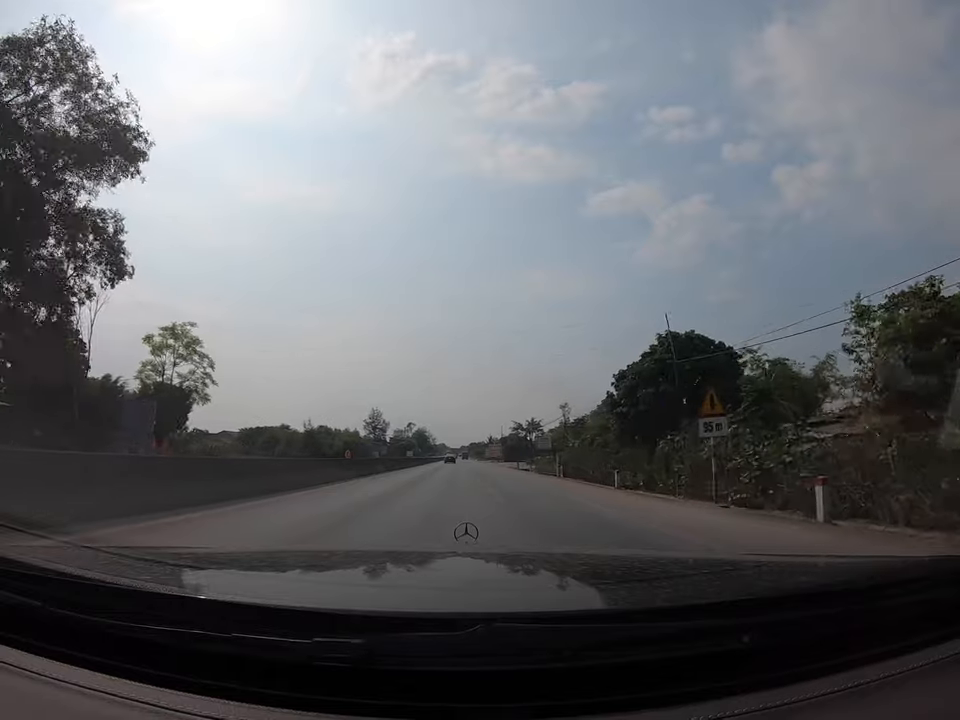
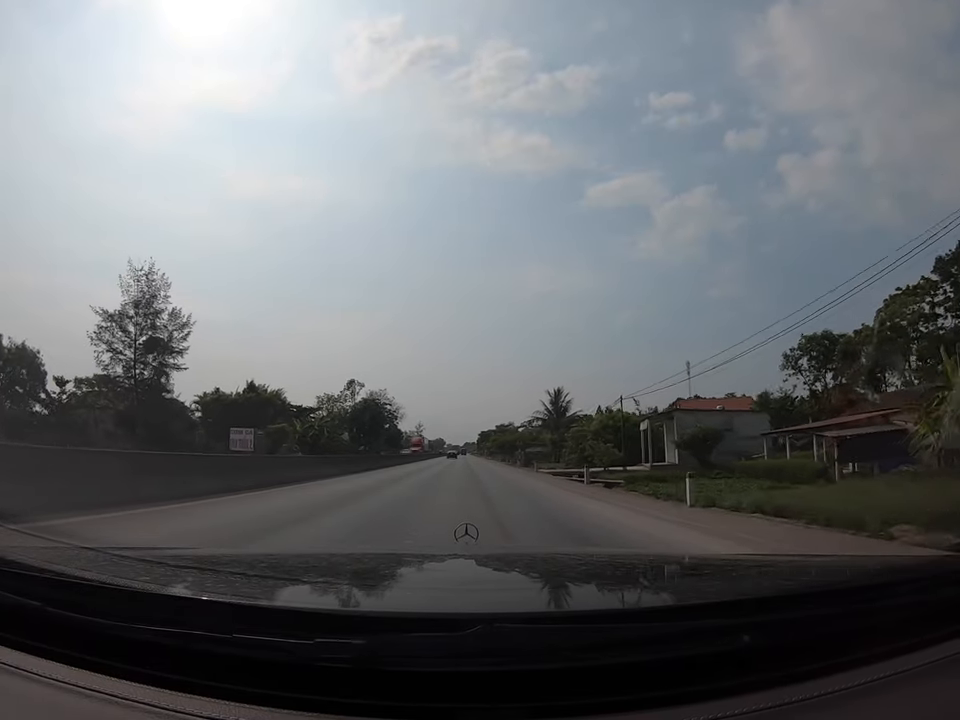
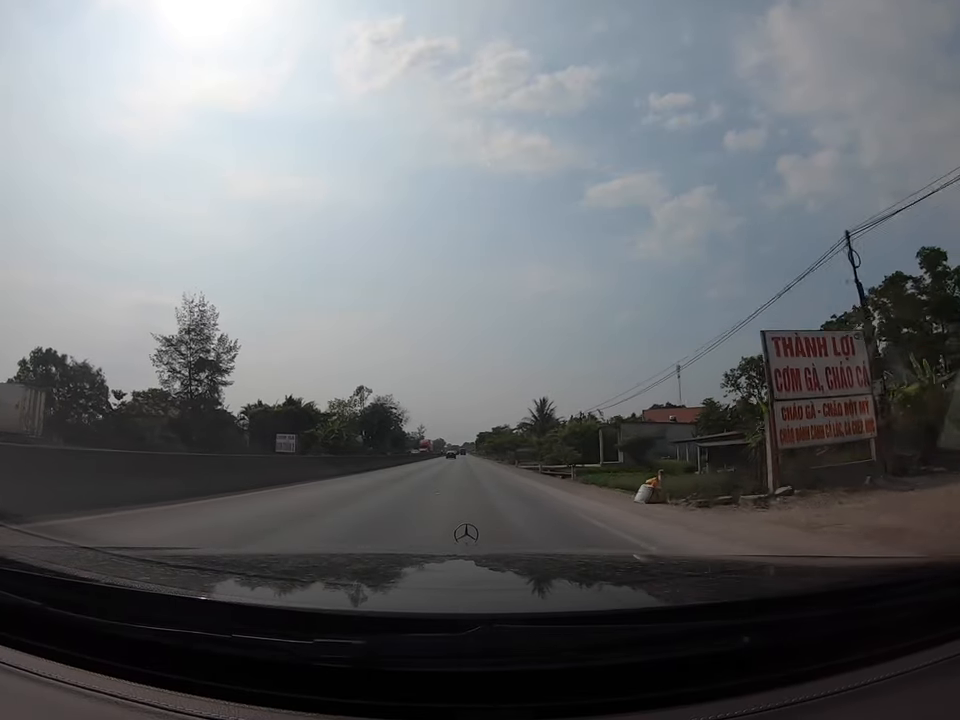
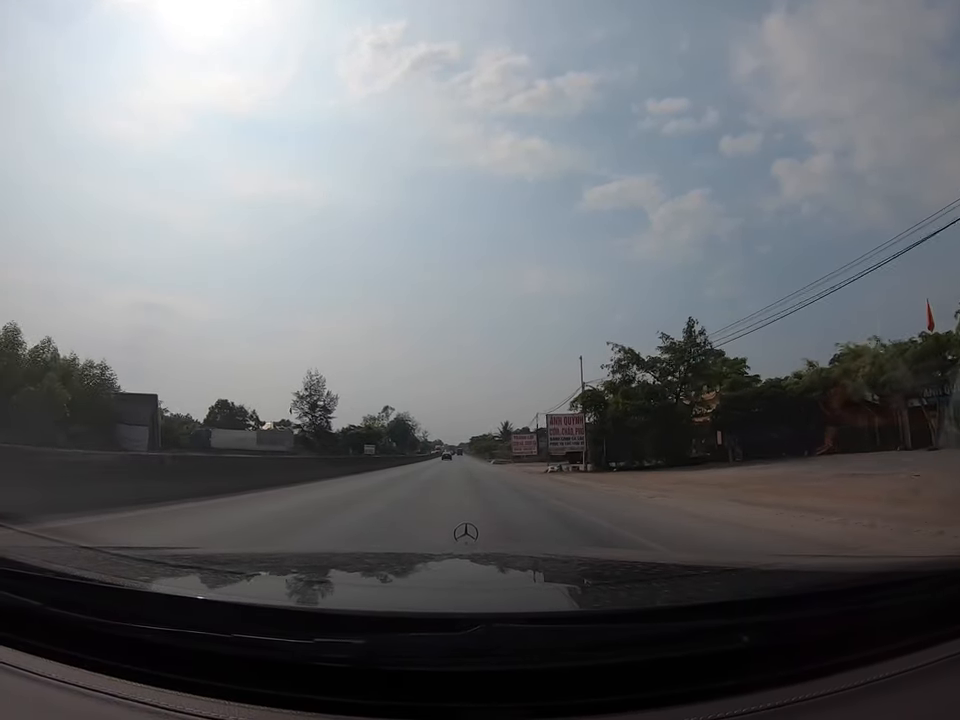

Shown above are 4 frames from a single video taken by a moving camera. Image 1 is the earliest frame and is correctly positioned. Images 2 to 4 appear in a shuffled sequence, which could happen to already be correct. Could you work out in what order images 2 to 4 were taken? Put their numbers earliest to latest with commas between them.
4, 3, 2
